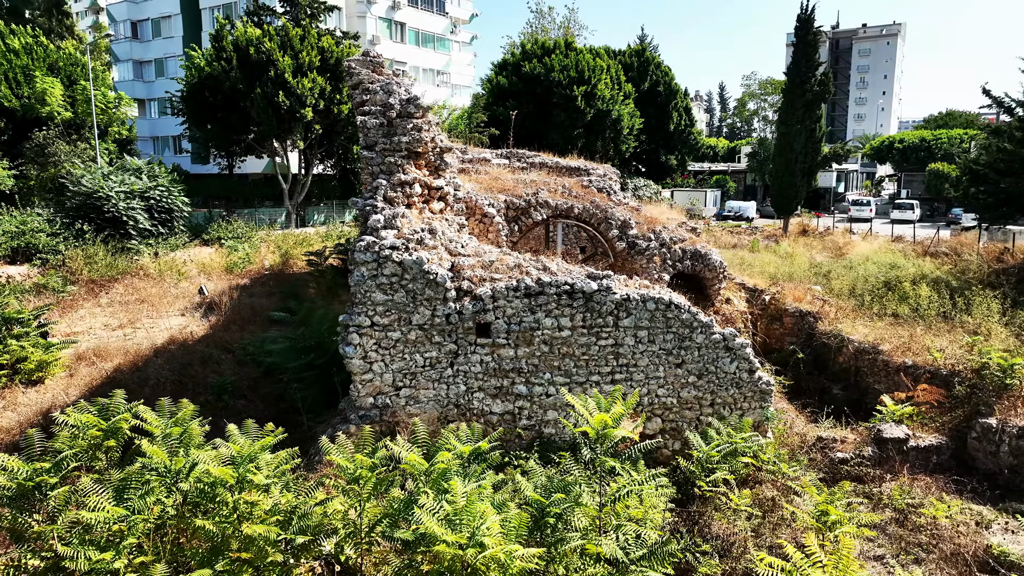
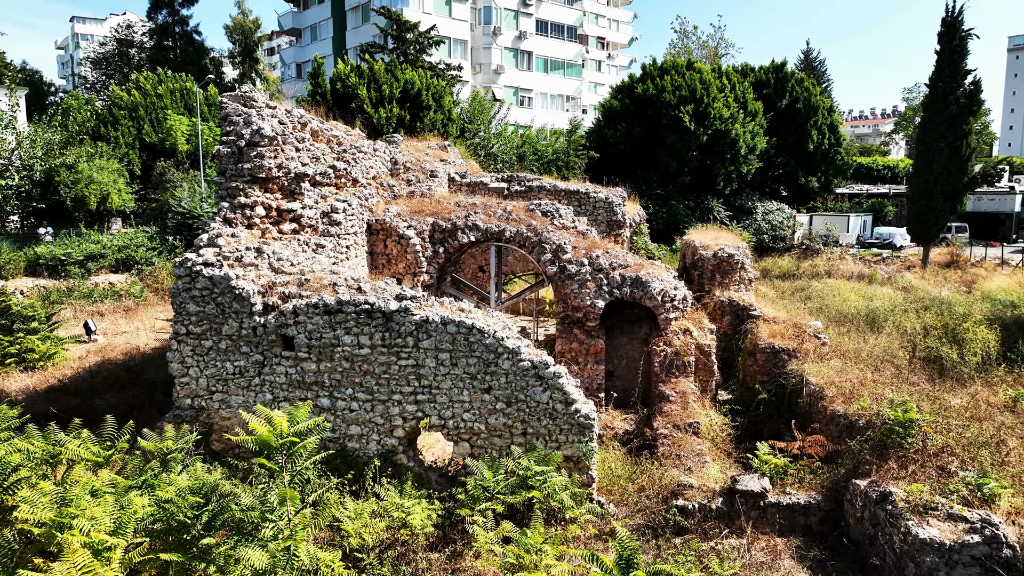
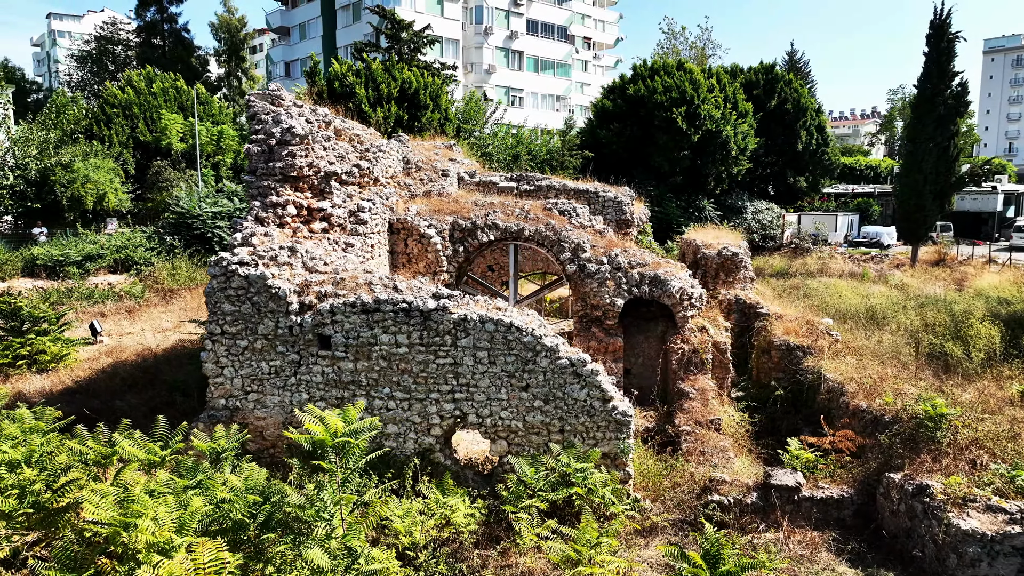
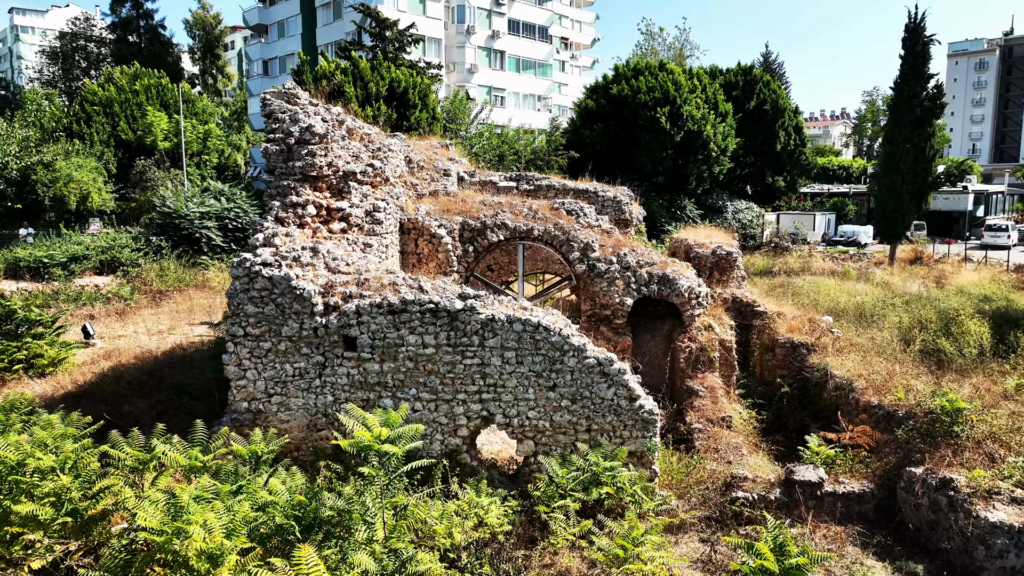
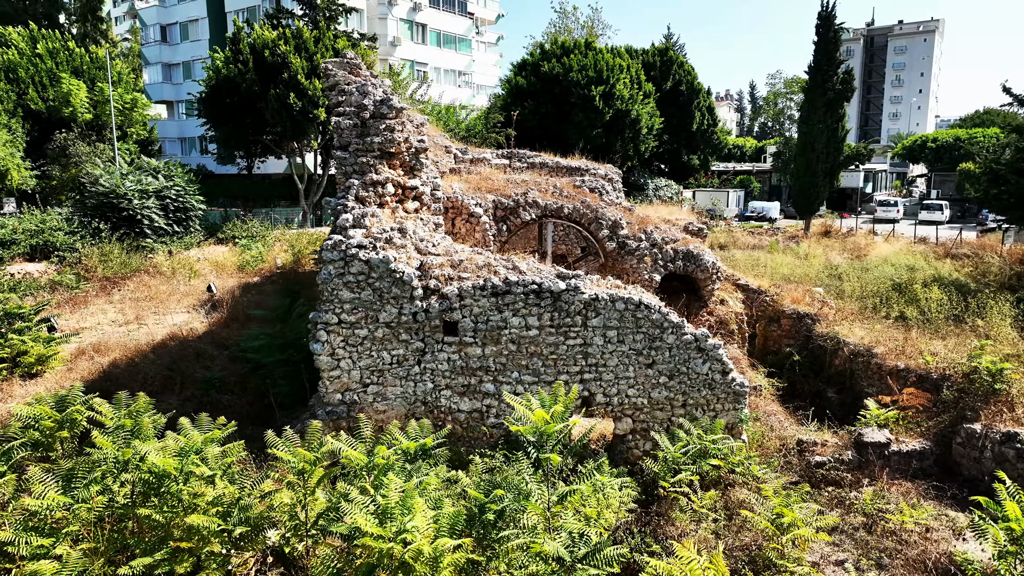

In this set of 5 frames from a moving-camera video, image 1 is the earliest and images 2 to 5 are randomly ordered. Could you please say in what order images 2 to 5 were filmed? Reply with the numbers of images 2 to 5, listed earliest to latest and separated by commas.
5, 4, 3, 2
